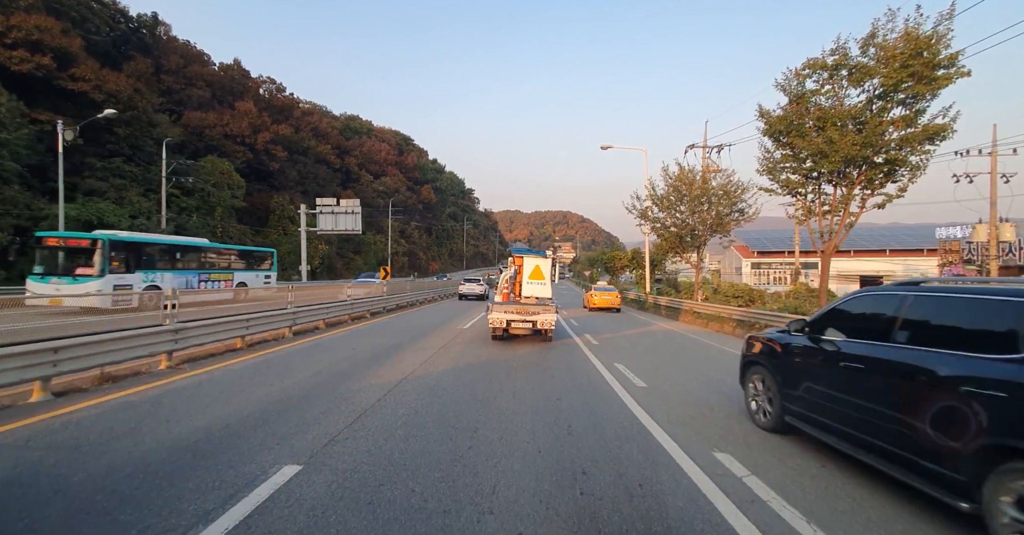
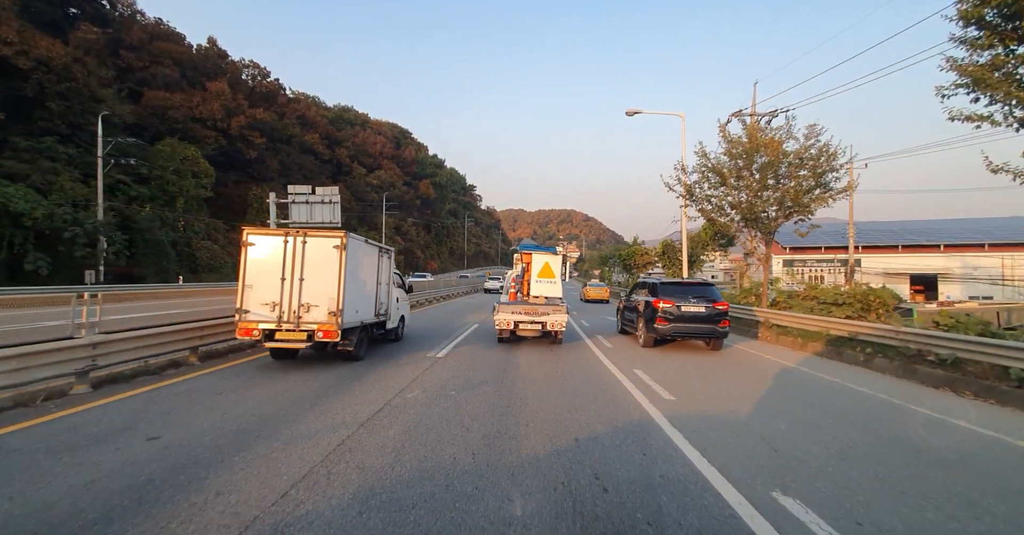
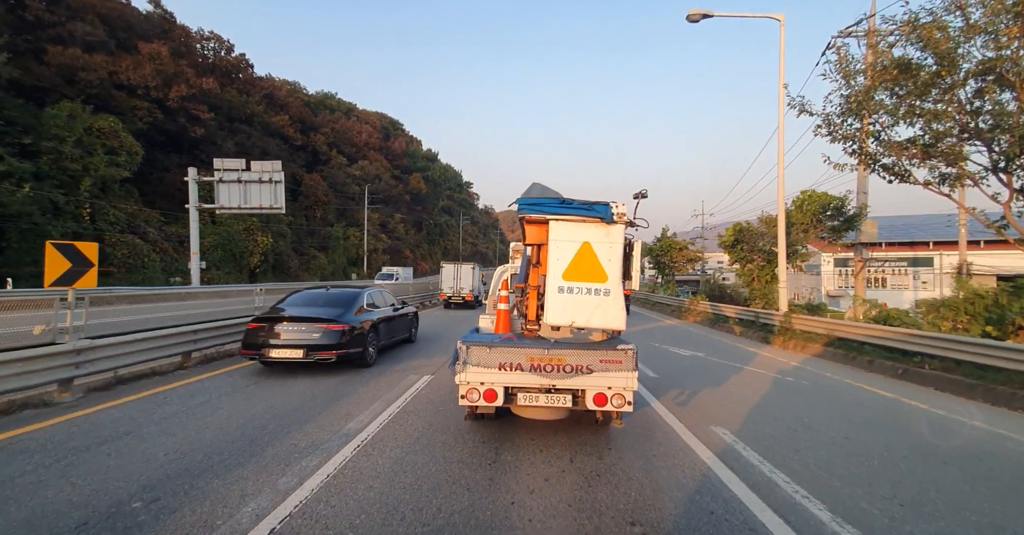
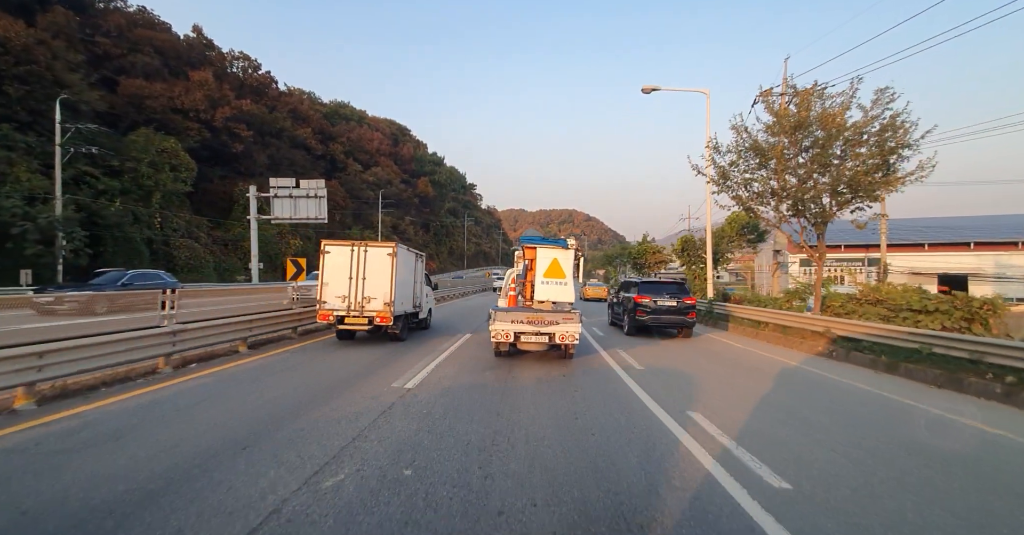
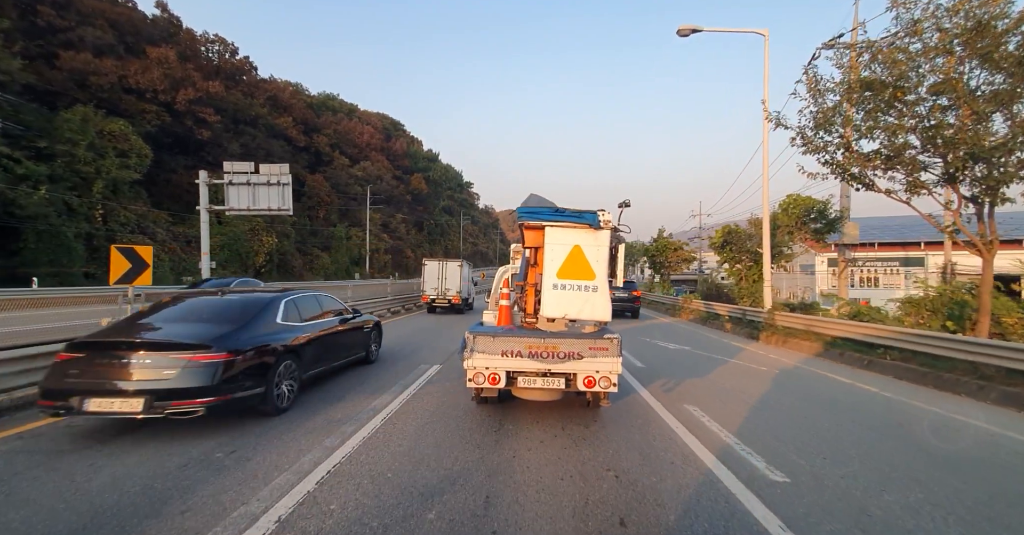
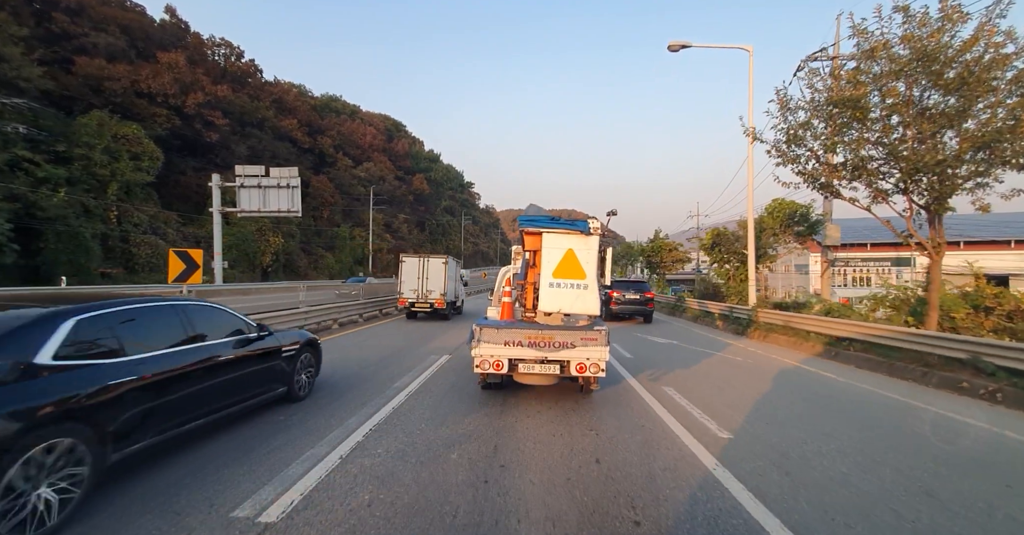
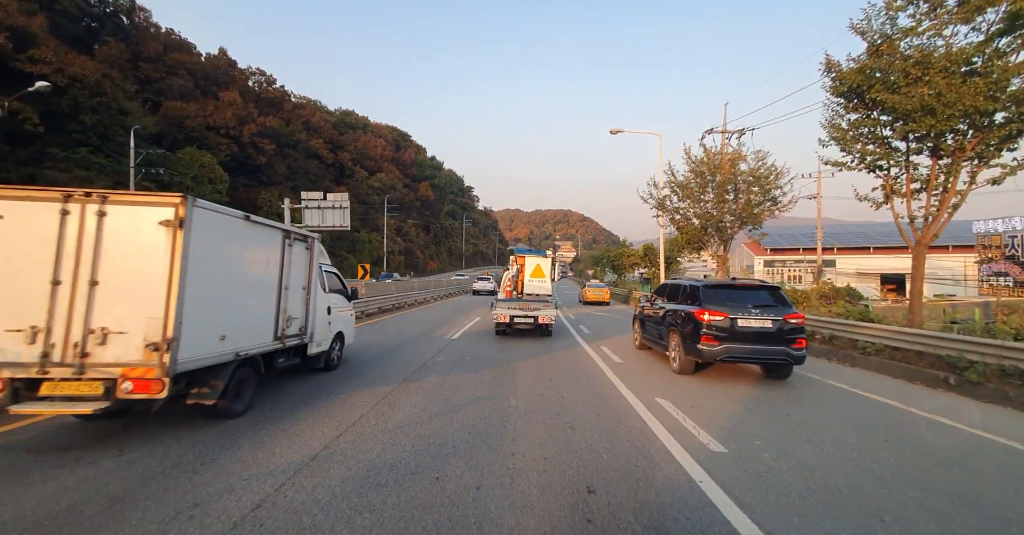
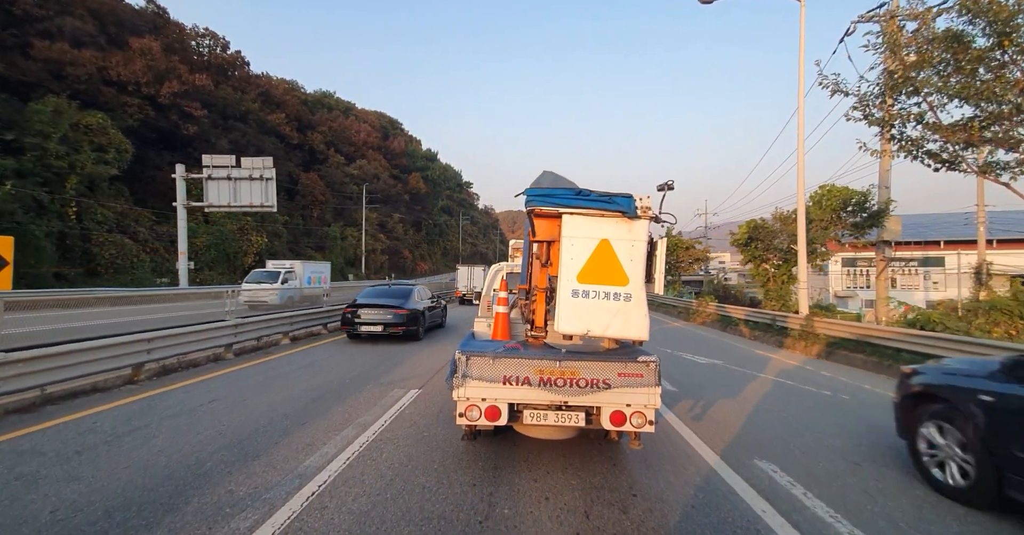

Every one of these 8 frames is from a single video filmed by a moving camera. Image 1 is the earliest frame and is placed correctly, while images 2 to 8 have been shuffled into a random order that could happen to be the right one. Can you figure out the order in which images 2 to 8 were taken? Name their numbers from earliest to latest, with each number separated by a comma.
7, 2, 4, 6, 5, 3, 8
